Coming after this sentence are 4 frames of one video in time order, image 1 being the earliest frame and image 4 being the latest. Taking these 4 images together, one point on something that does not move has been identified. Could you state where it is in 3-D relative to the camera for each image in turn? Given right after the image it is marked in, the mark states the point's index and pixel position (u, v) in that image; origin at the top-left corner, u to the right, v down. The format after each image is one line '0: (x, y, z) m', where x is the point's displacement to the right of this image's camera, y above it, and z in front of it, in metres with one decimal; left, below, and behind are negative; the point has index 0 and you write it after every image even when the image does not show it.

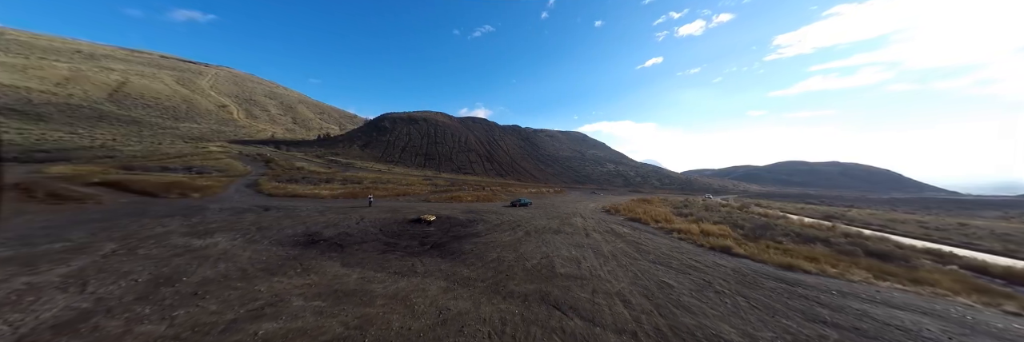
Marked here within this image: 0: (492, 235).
0: (-1.8, -5.6, +18.5) m
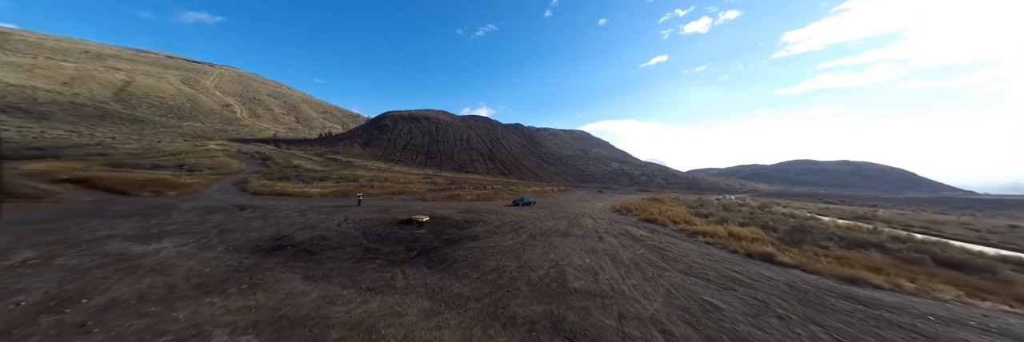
0: (-1.6, -5.2, +16.1) m
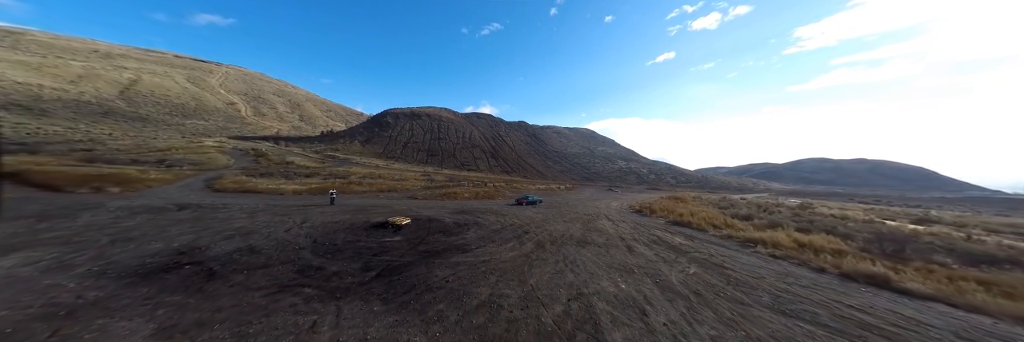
0: (-1.5, -4.5, +12.2) m
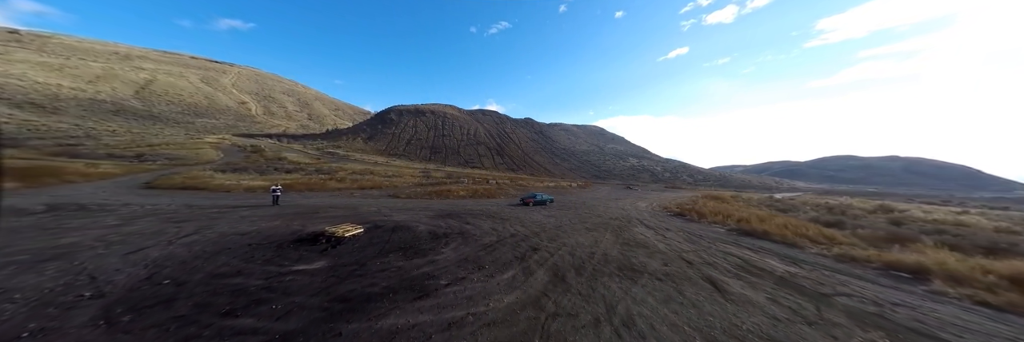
0: (-1.5, -3.8, +6.9) m
